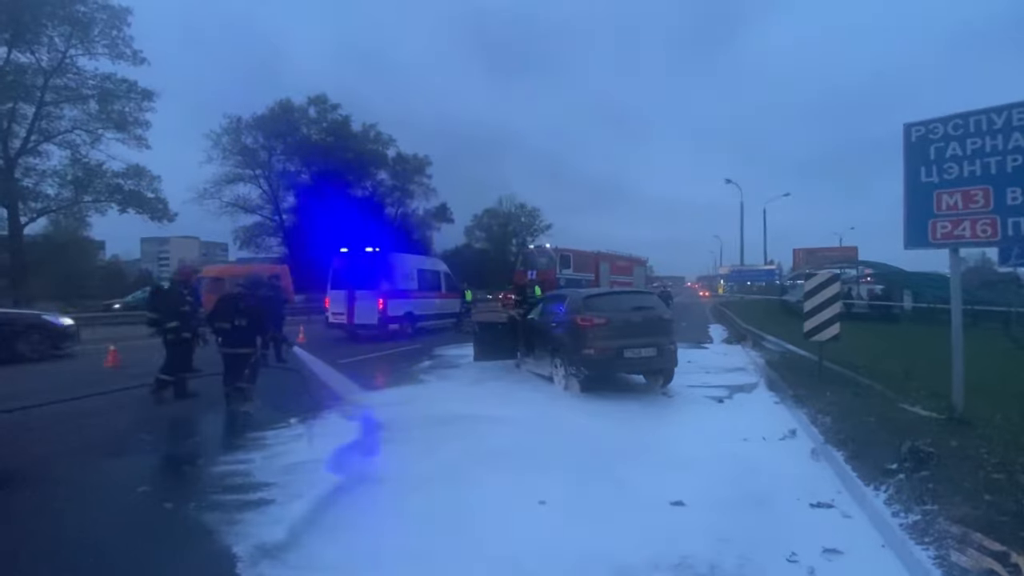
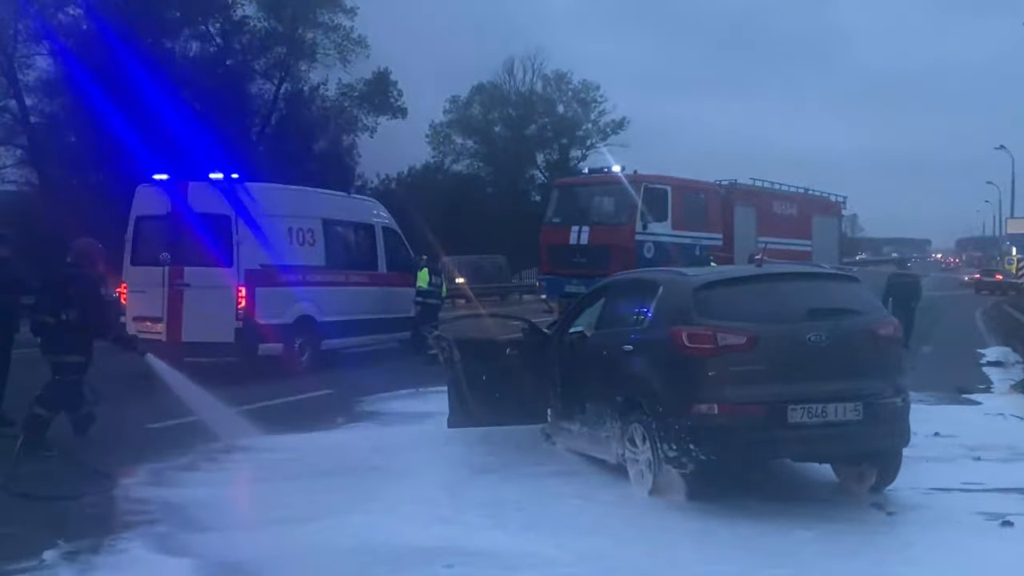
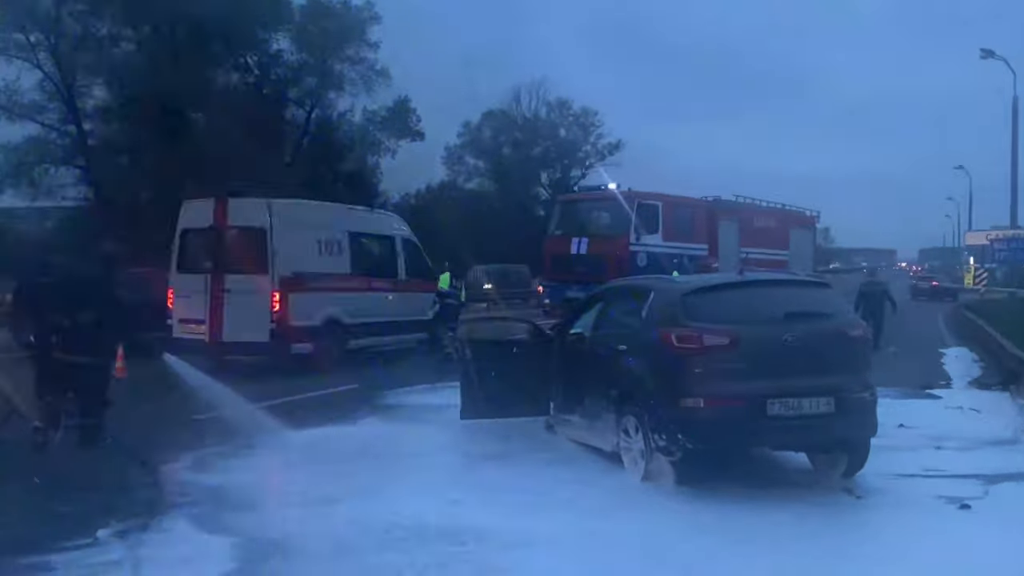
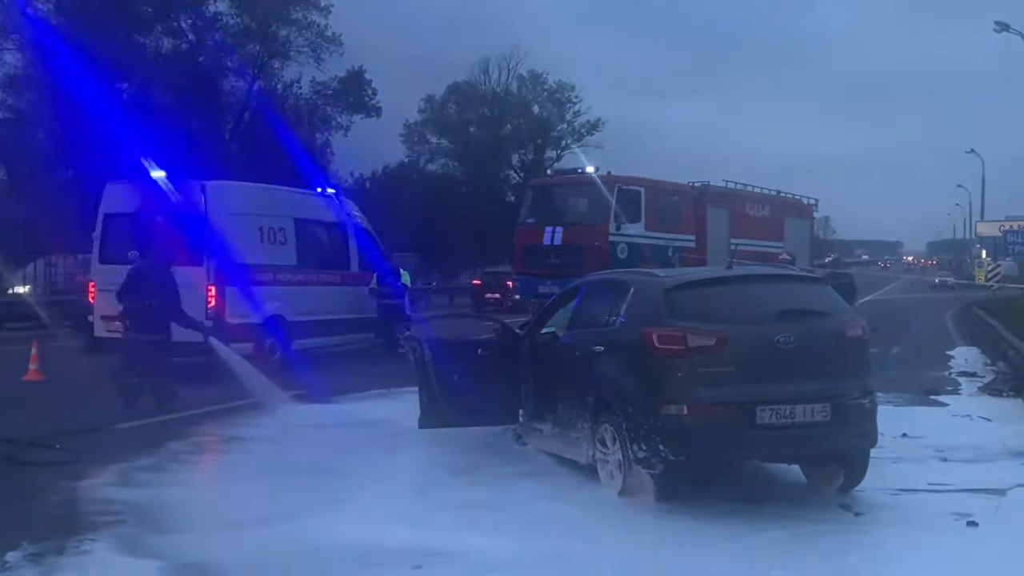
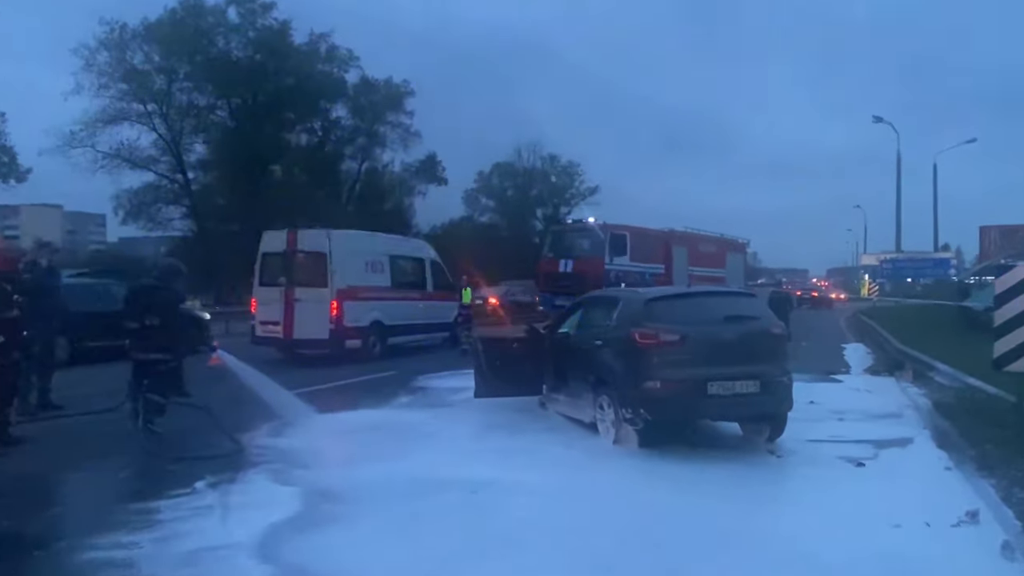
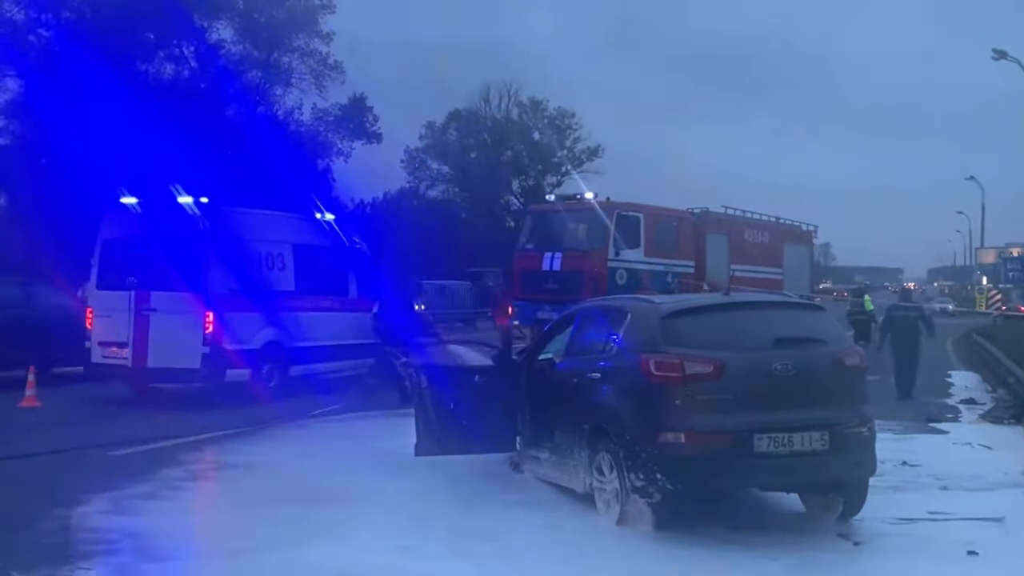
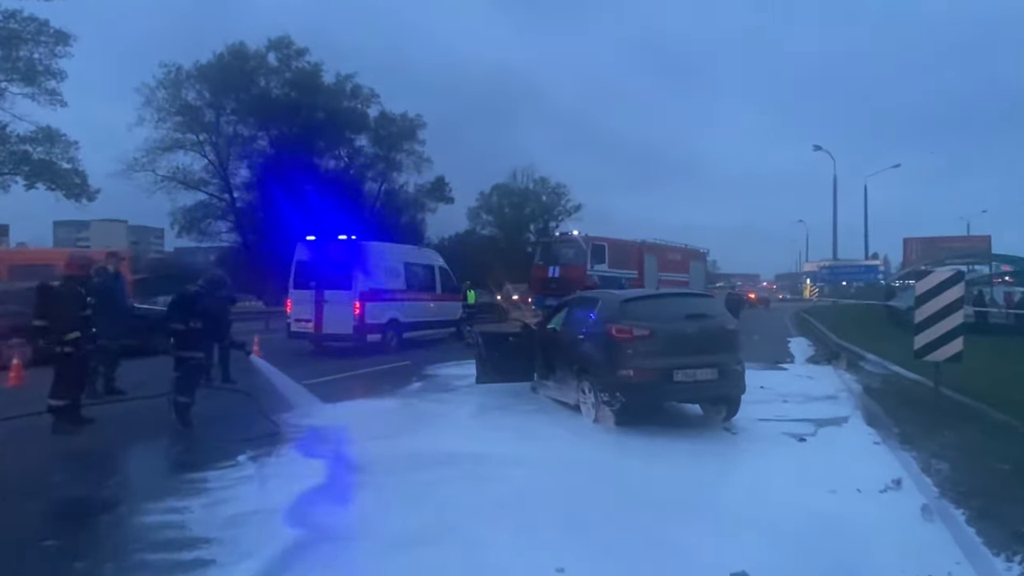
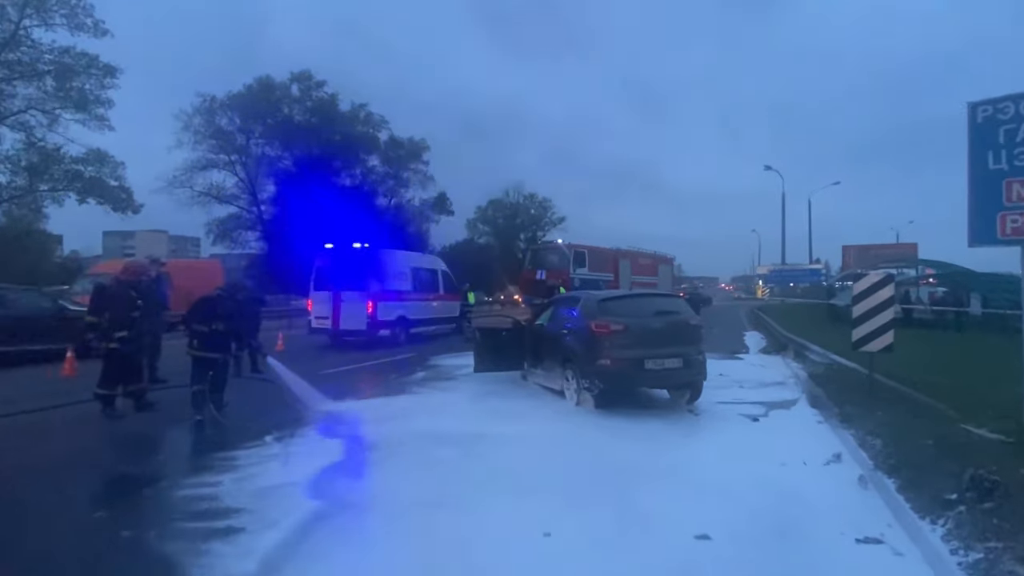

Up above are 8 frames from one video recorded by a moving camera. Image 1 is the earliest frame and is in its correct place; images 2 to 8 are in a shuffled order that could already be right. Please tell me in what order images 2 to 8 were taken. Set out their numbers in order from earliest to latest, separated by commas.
8, 7, 5, 3, 2, 4, 6
